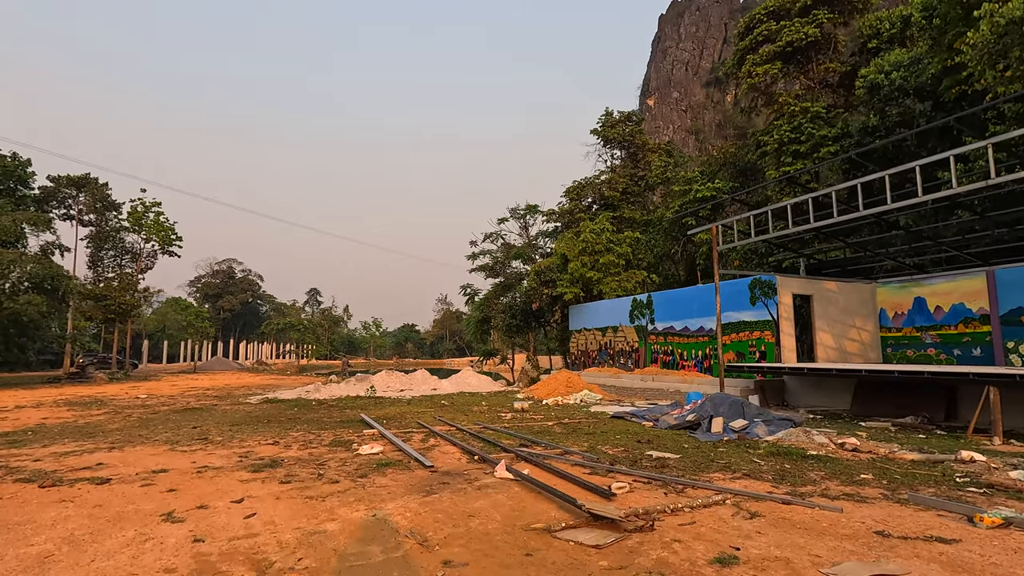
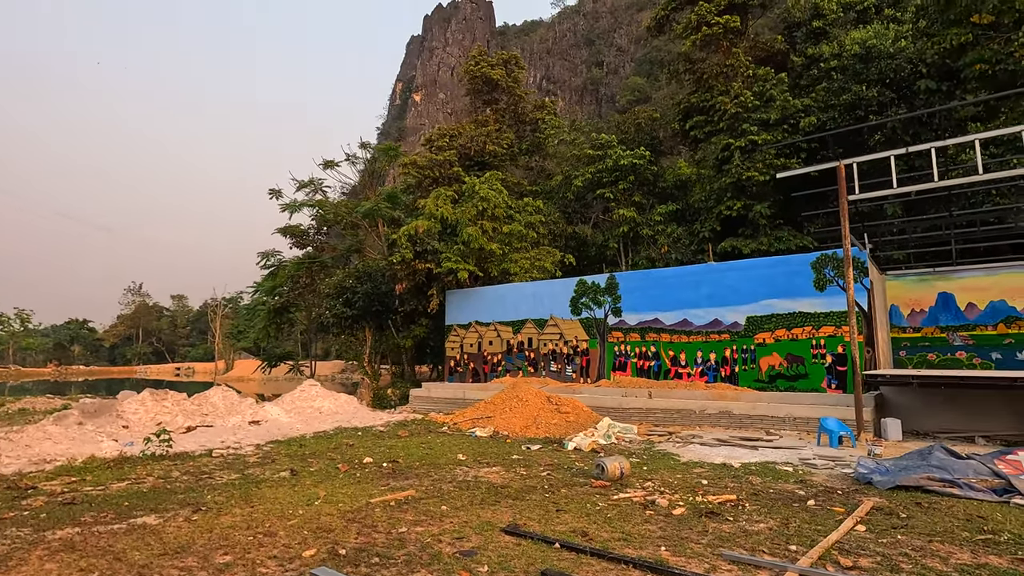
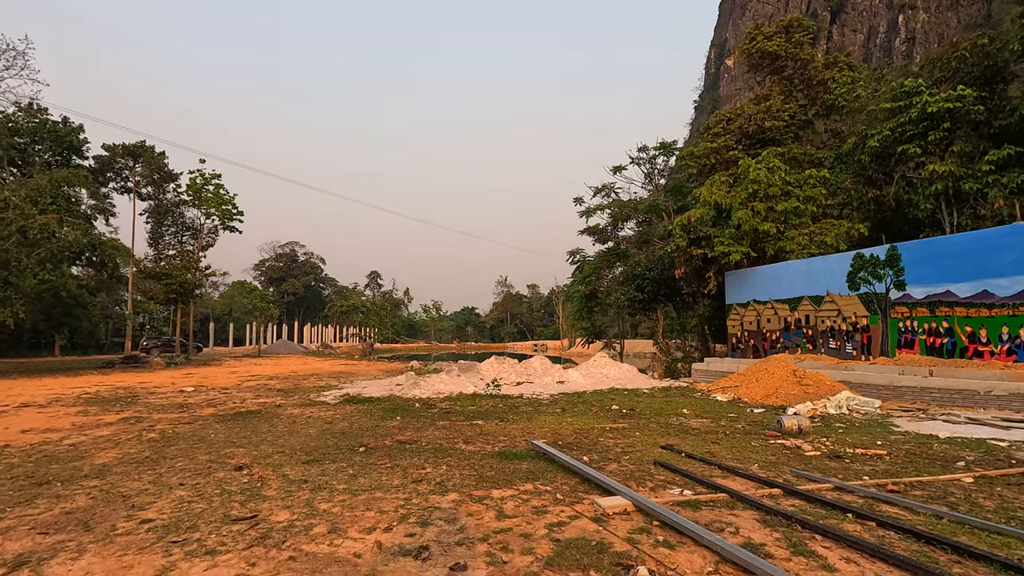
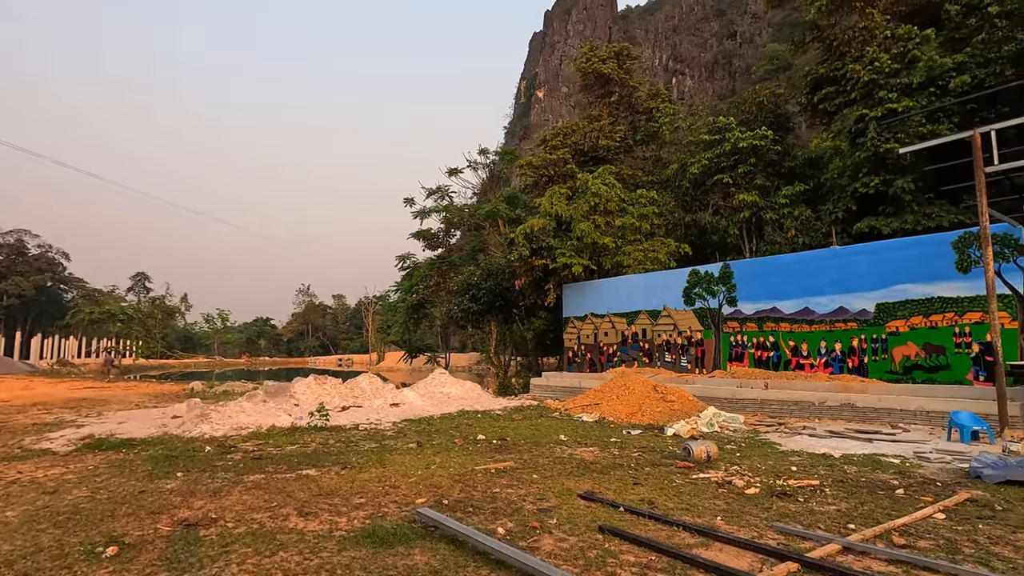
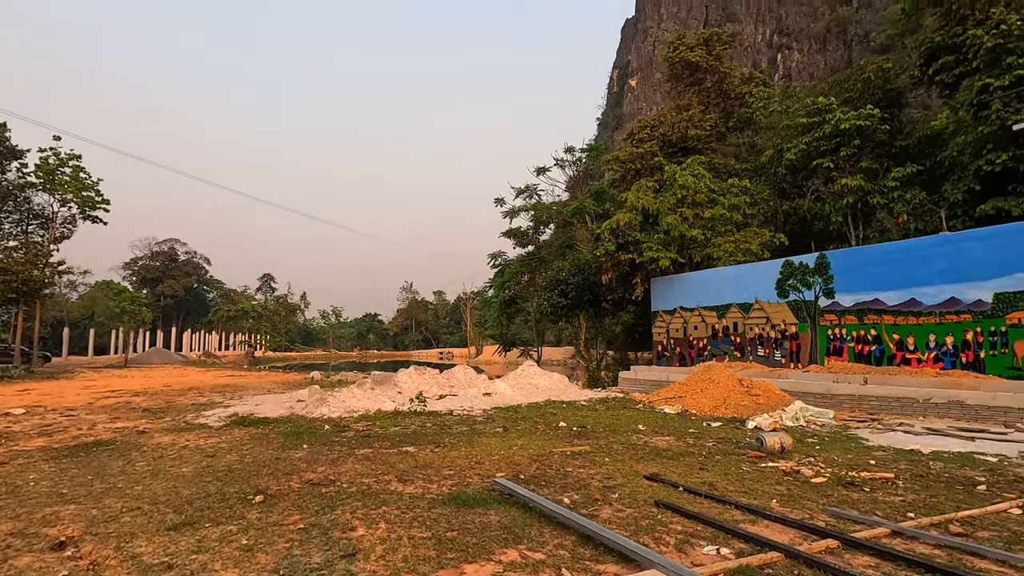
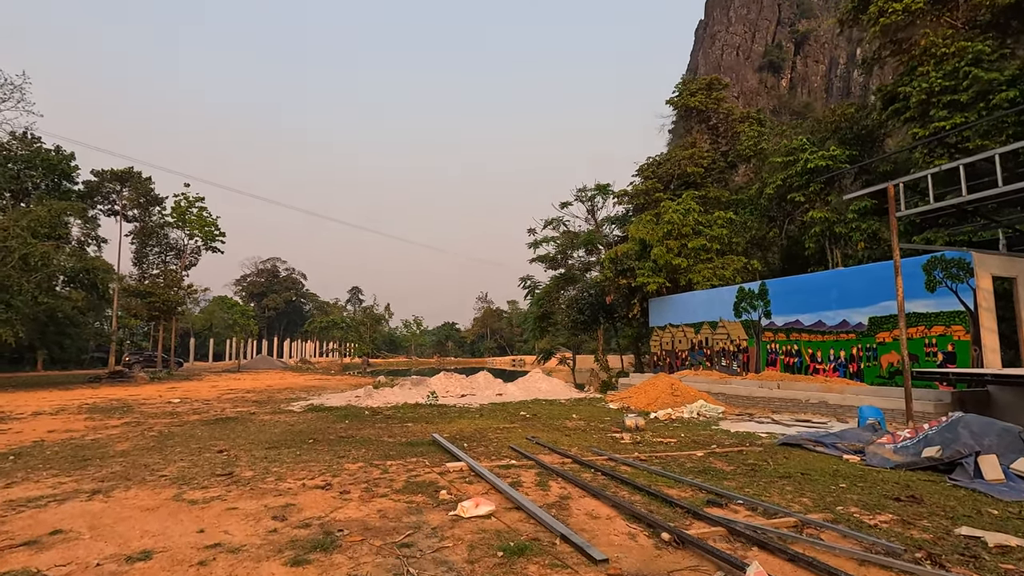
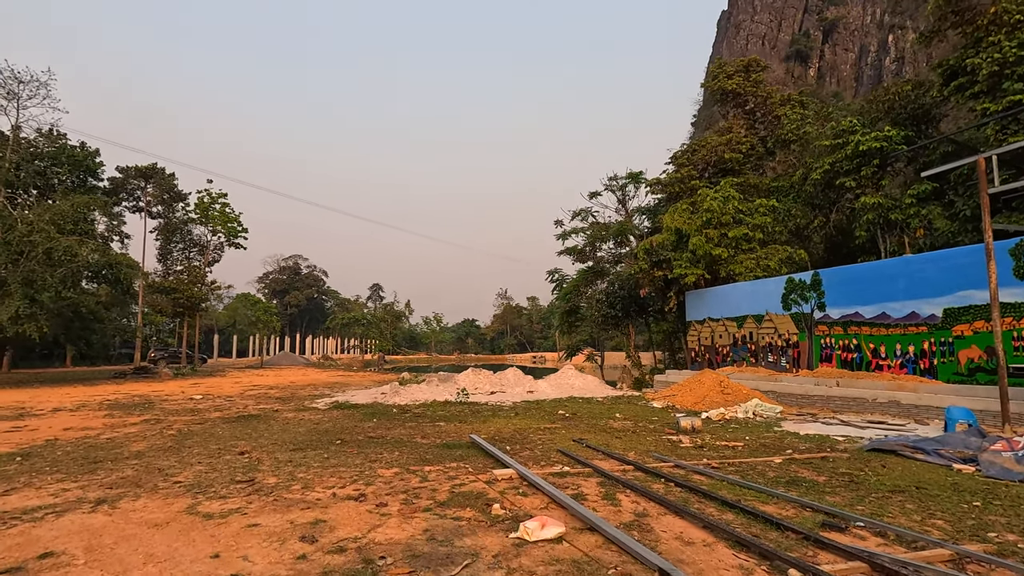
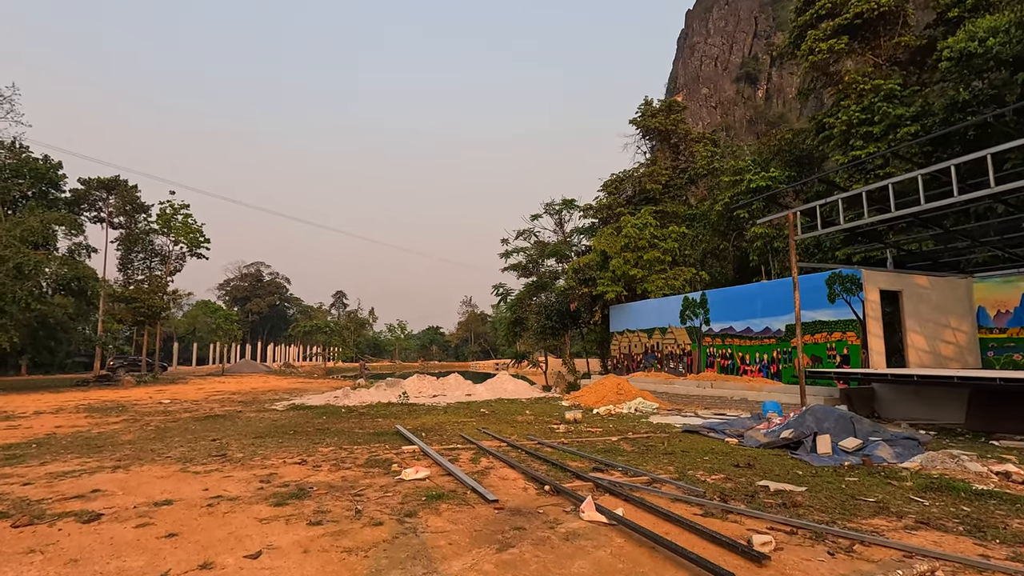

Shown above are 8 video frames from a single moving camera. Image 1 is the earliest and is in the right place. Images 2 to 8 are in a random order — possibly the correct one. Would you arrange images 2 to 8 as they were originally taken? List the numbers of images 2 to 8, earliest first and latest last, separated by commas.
8, 6, 7, 3, 5, 4, 2
